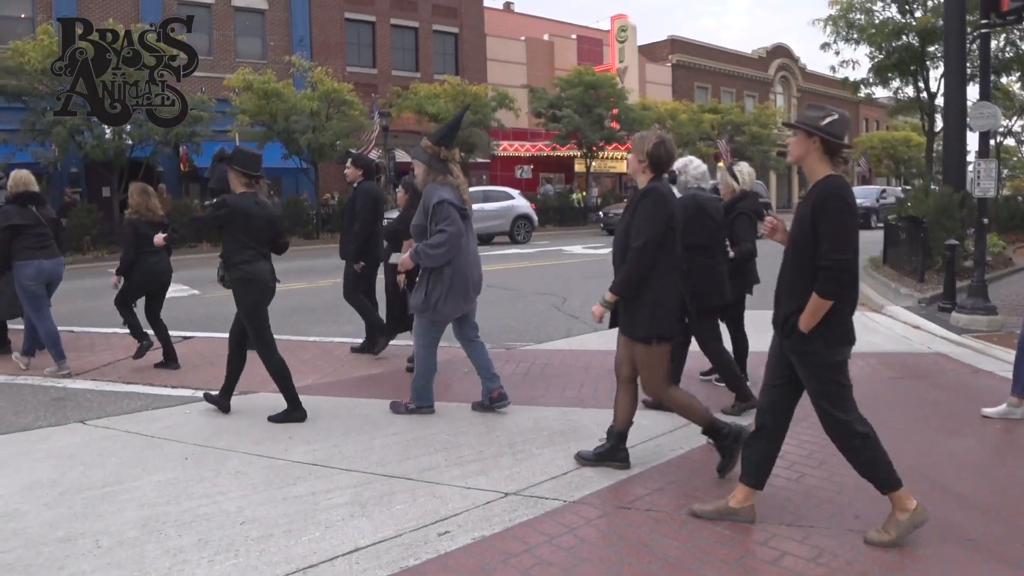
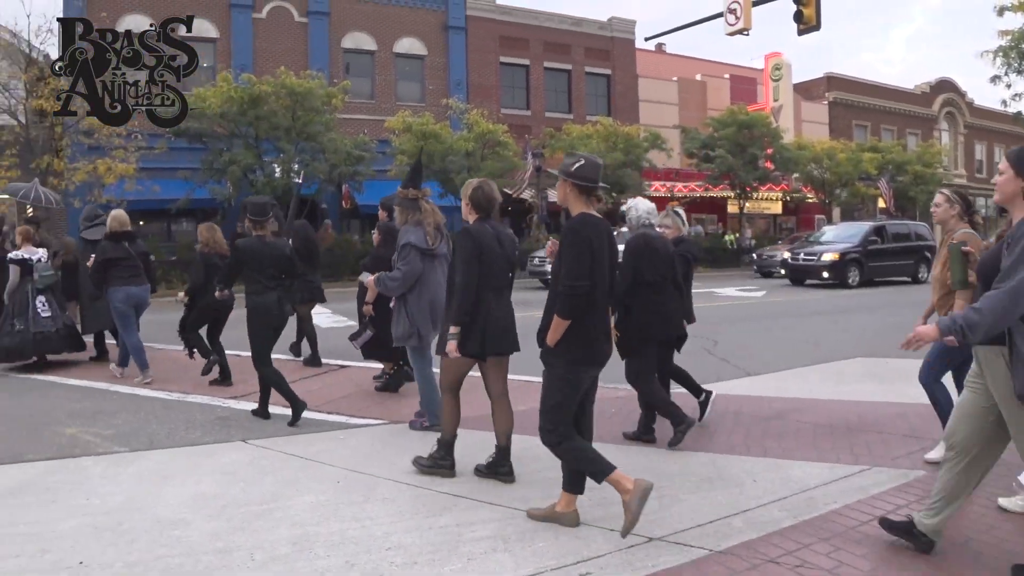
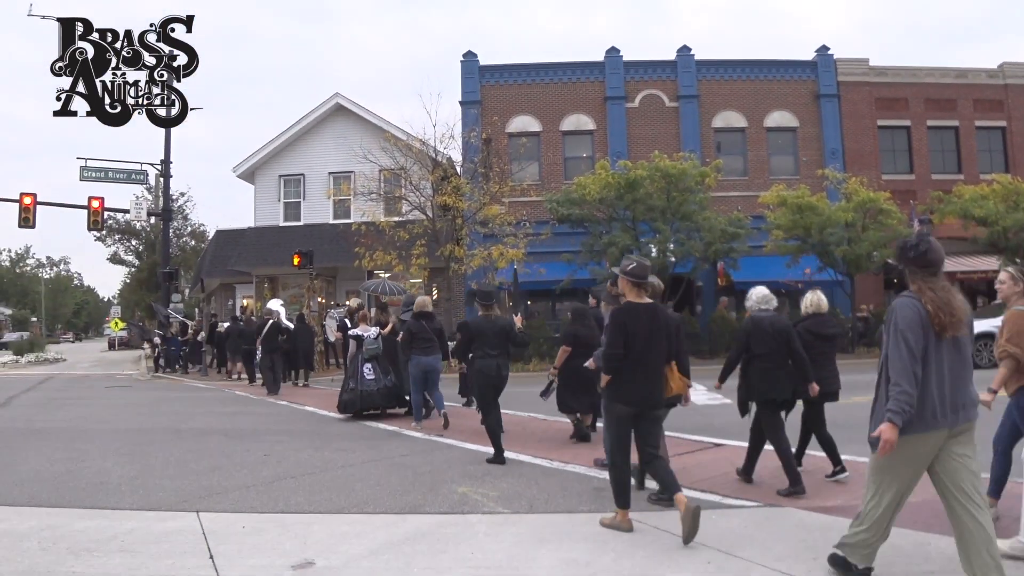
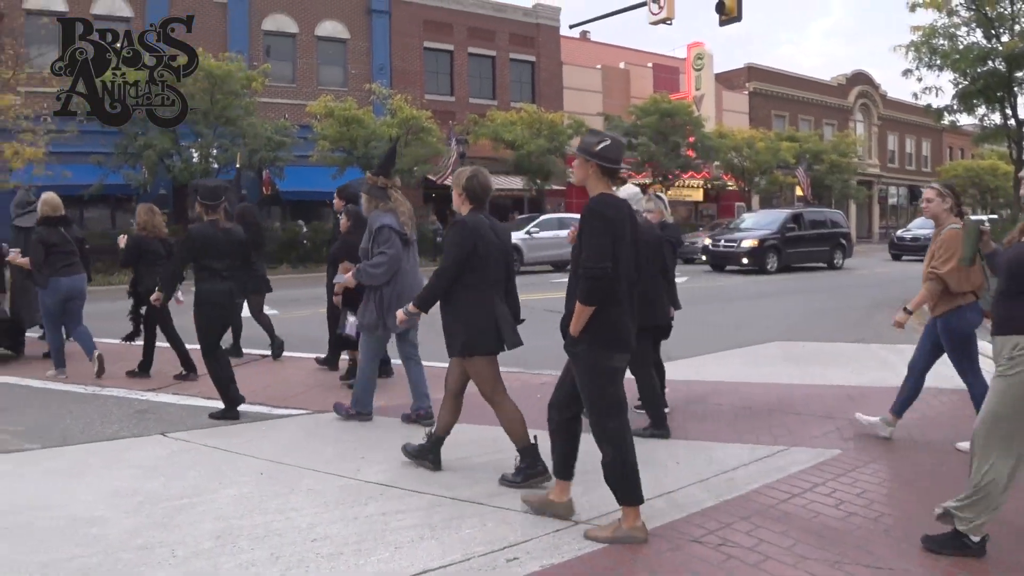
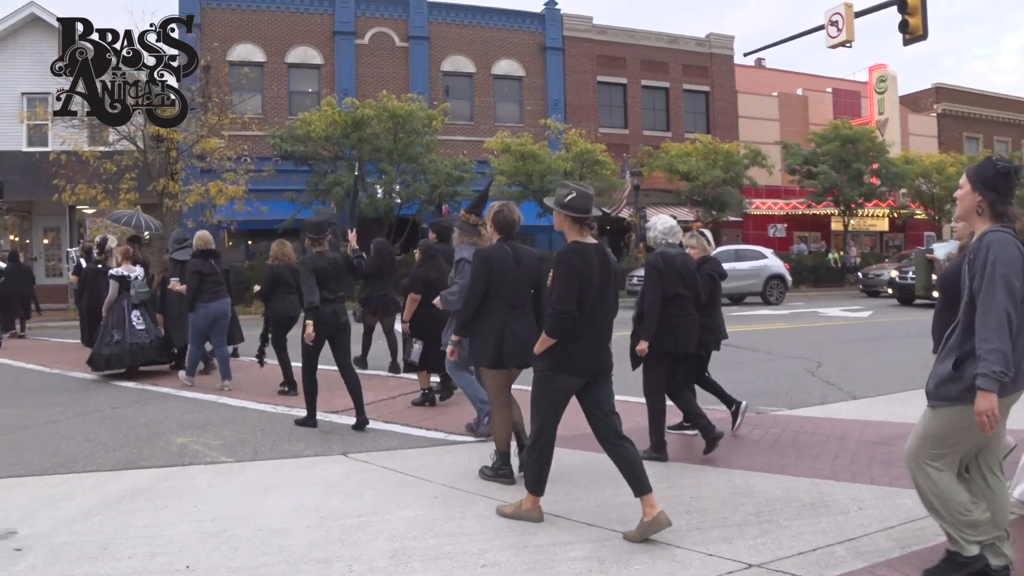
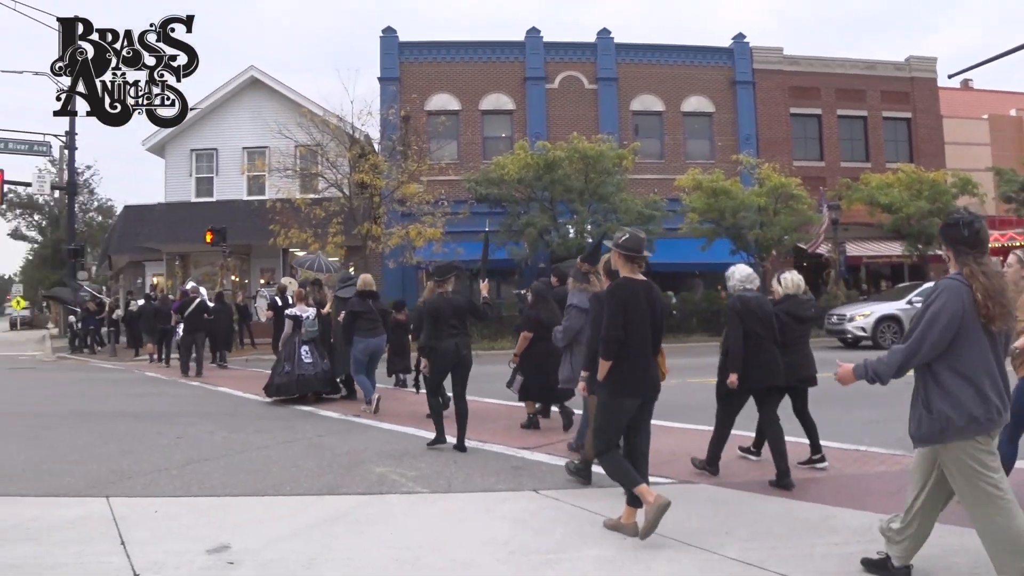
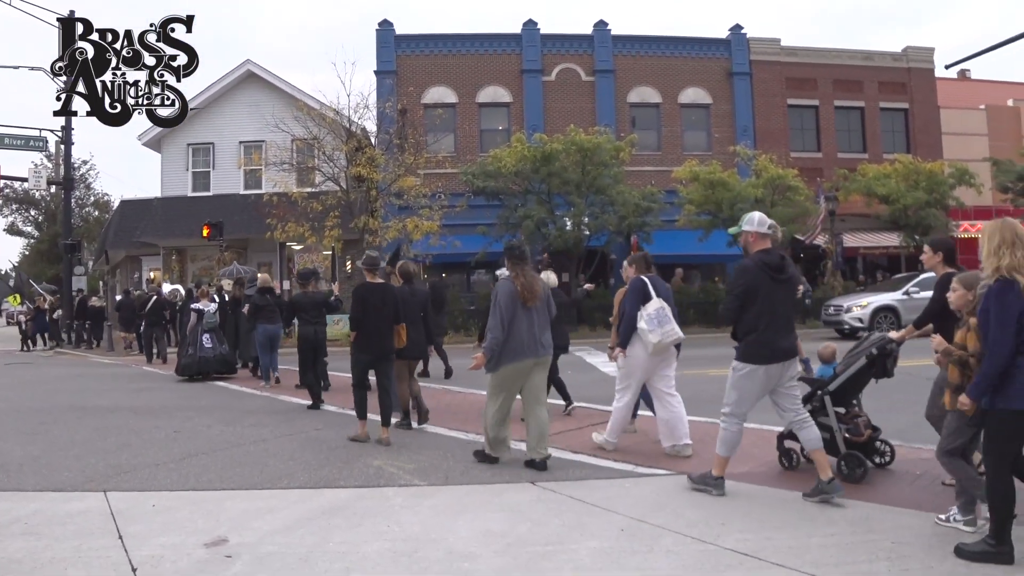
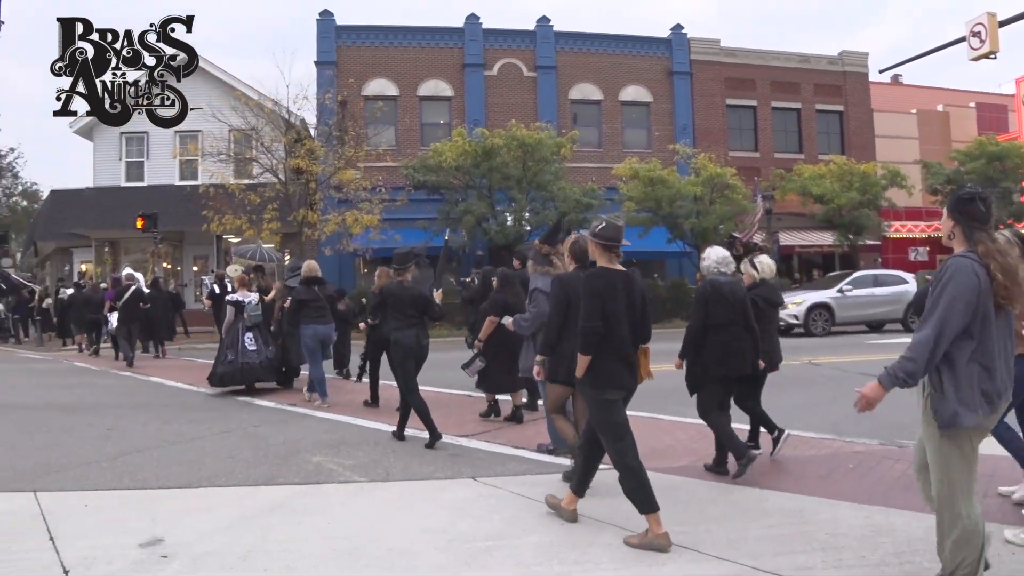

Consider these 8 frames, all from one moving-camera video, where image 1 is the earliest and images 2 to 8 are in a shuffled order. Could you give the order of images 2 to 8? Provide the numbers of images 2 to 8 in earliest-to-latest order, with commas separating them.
4, 2, 5, 8, 6, 3, 7
